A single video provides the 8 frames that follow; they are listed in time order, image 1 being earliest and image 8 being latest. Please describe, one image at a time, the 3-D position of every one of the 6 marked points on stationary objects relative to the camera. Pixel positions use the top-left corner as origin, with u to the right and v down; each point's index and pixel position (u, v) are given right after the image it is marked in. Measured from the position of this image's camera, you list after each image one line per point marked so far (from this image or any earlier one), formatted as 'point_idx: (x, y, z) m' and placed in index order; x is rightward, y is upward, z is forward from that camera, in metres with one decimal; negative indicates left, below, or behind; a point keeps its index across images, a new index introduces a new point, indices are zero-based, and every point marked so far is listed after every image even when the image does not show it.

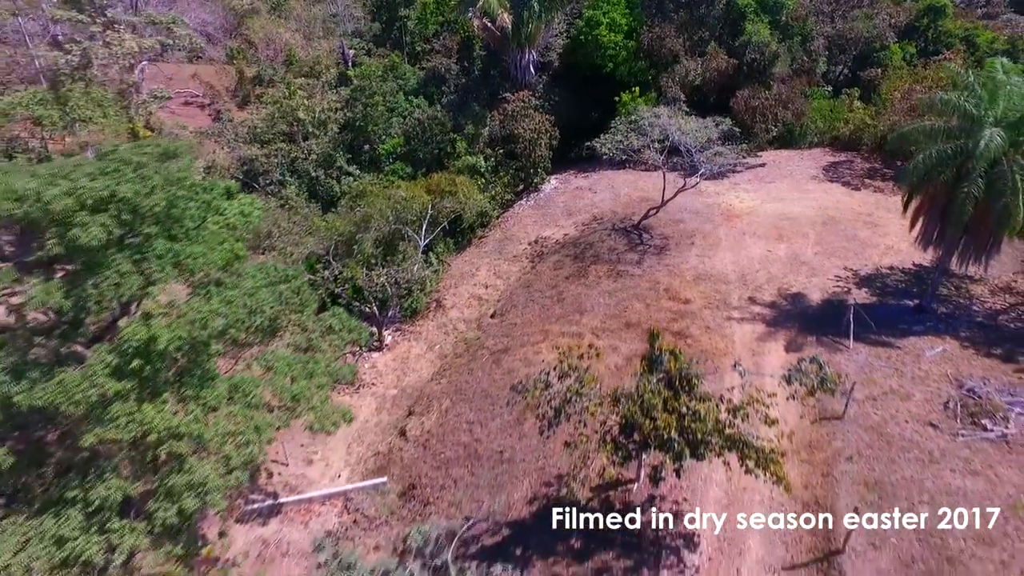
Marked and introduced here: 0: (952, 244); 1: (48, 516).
0: (+12.5, +1.3, +17.4) m
1: (-7.6, -3.7, +10.1) m
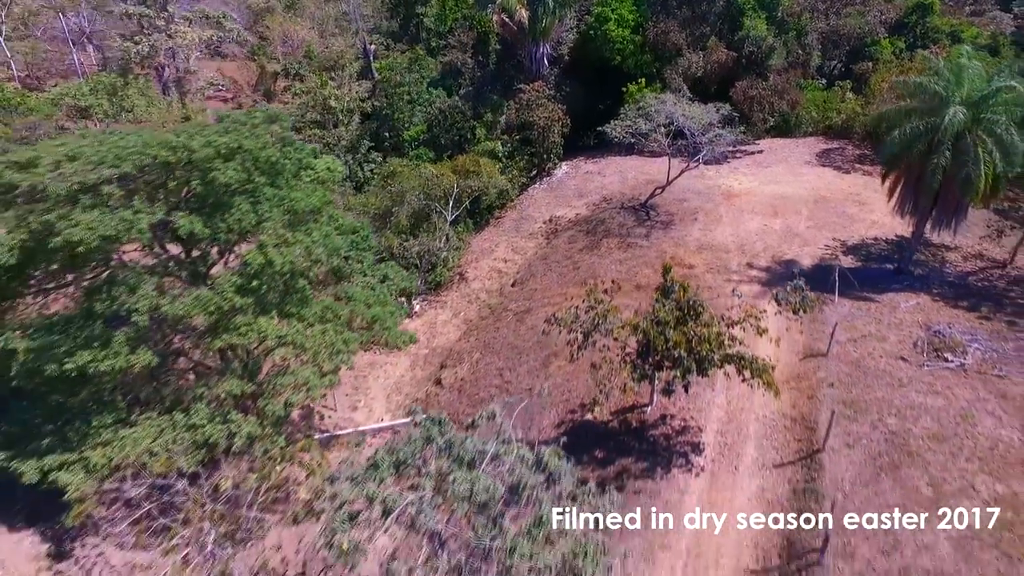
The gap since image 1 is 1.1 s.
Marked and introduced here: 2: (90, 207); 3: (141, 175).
0: (+13.3, +2.5, +19.8) m
1: (-6.7, -2.5, +12.5) m
2: (-7.3, +1.5, +10.9) m
3: (-6.7, +2.1, +11.4) m
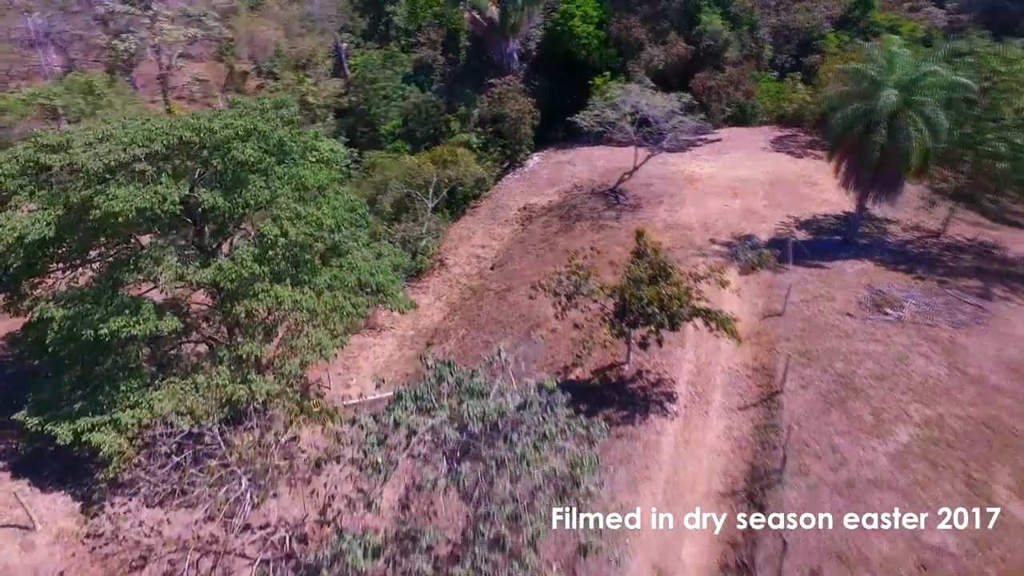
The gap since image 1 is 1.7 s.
0: (+12.7, +3.7, +21.9) m
1: (-6.8, -1.9, +13.6) m
2: (-7.4, +2.1, +11.9) m
3: (-6.9, +2.7, +12.5) m
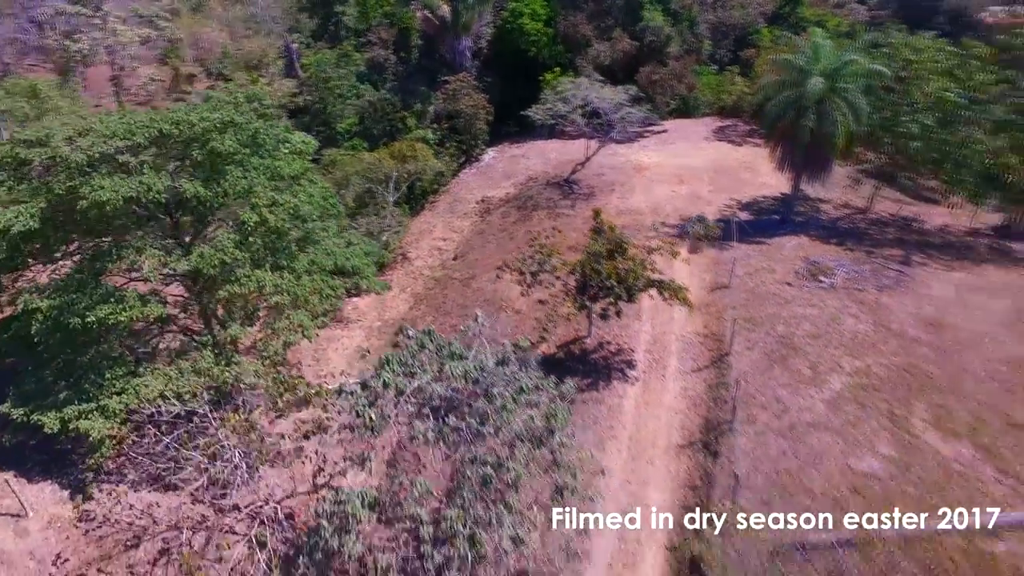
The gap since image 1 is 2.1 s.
0: (+11.2, +4.7, +23.8) m
1: (-7.5, -1.6, +14.1) m
2: (-8.1, +2.3, +12.4) m
3: (-7.6, +3.0, +13.0) m
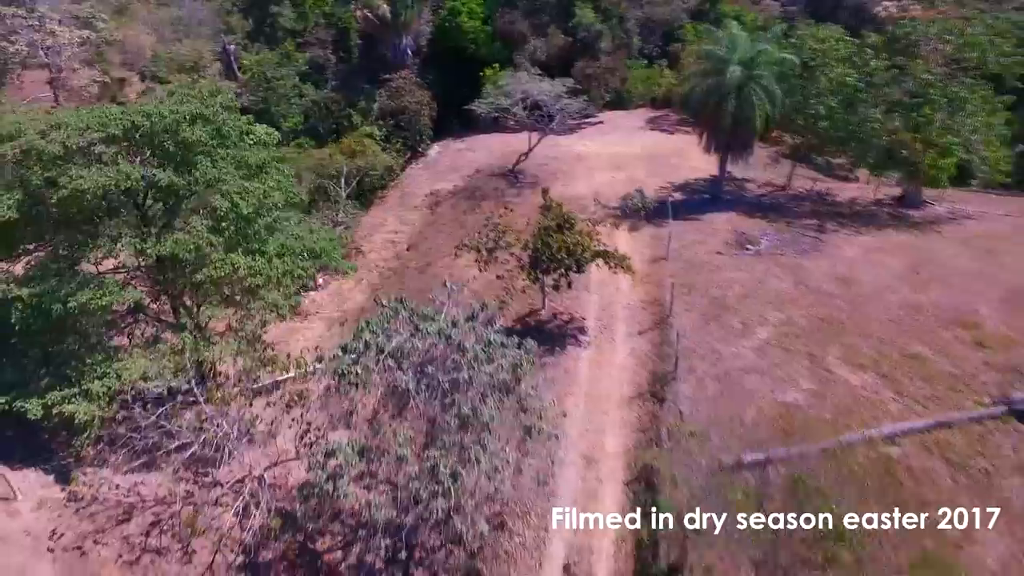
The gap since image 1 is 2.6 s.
0: (+9.0, +5.9, +26.0) m
1: (-8.3, -1.3, +14.7) m
2: (-9.0, +2.6, +13.0) m
3: (-8.6, +3.3, +13.6) m
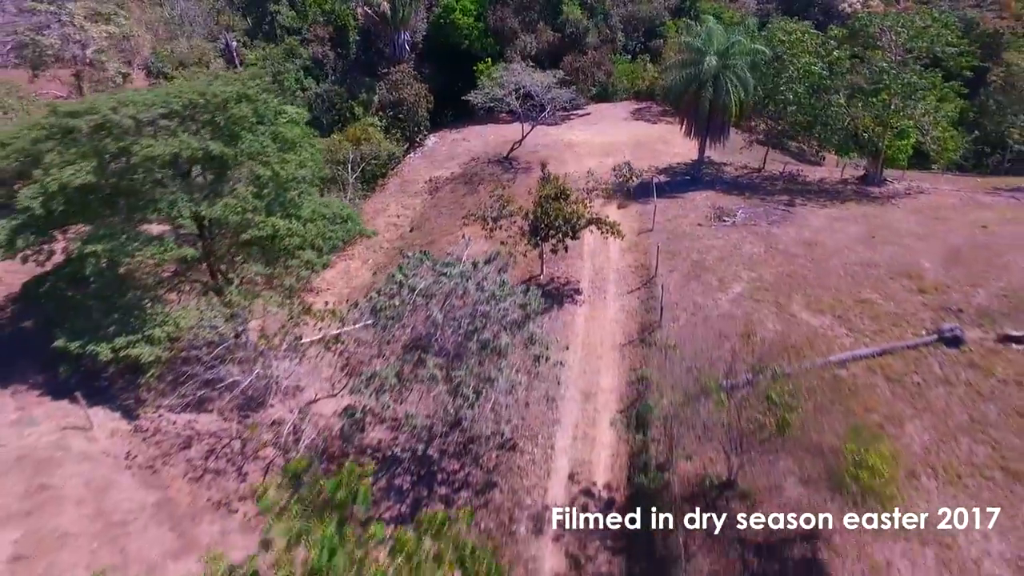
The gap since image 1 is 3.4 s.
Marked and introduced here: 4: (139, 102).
0: (+8.9, +7.2, +28.4) m
1: (-8.1, -0.2, +16.7) m
2: (-8.8, +3.7, +15.0) m
3: (-8.4, +4.4, +15.6) m
4: (-9.2, +4.5, +15.2) m
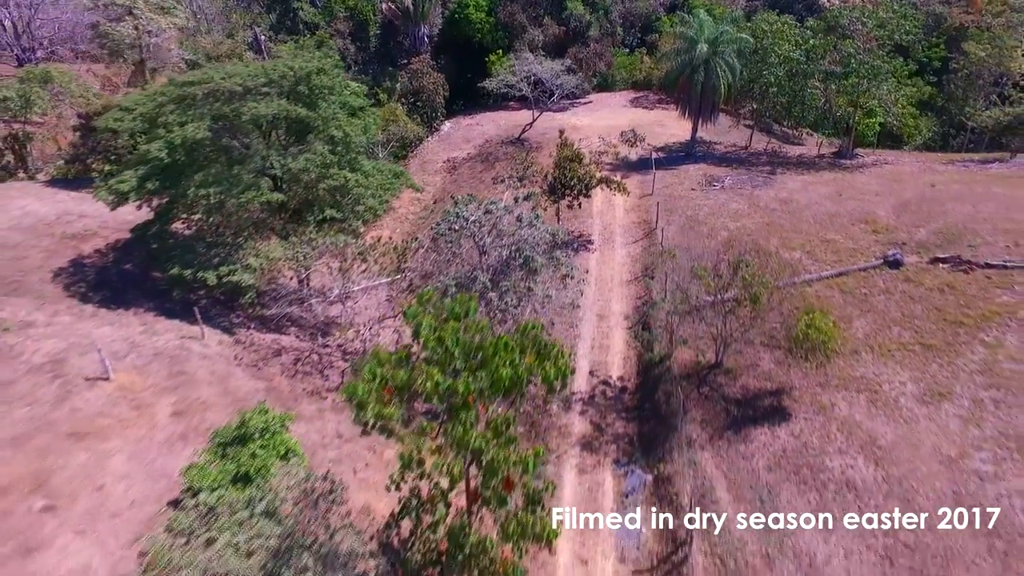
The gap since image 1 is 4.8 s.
0: (+9.7, +9.2, +32.2) m
1: (-7.2, +1.7, +20.4) m
2: (-7.9, +5.6, +18.6) m
3: (-7.5, +6.3, +19.2) m
4: (-8.3, +6.4, +18.8) m
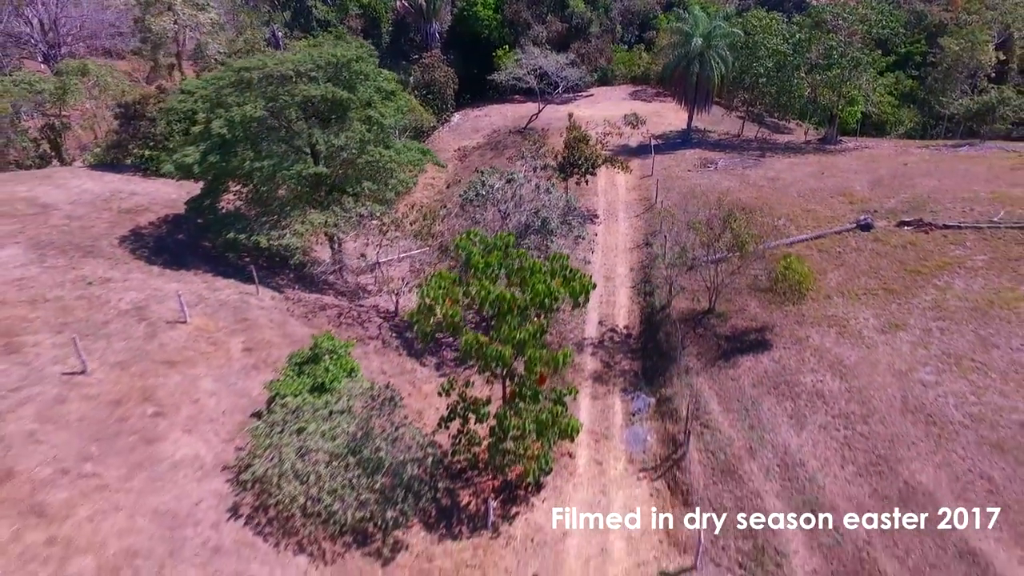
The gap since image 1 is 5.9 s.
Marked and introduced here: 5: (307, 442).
0: (+10.2, +10.6, +34.8) m
1: (-6.6, +3.0, +22.9) m
2: (-7.2, +6.9, +21.1) m
3: (-6.9, +7.6, +21.7) m
4: (-7.6, +7.8, +21.3) m
5: (-4.2, -3.2, +12.7) m
